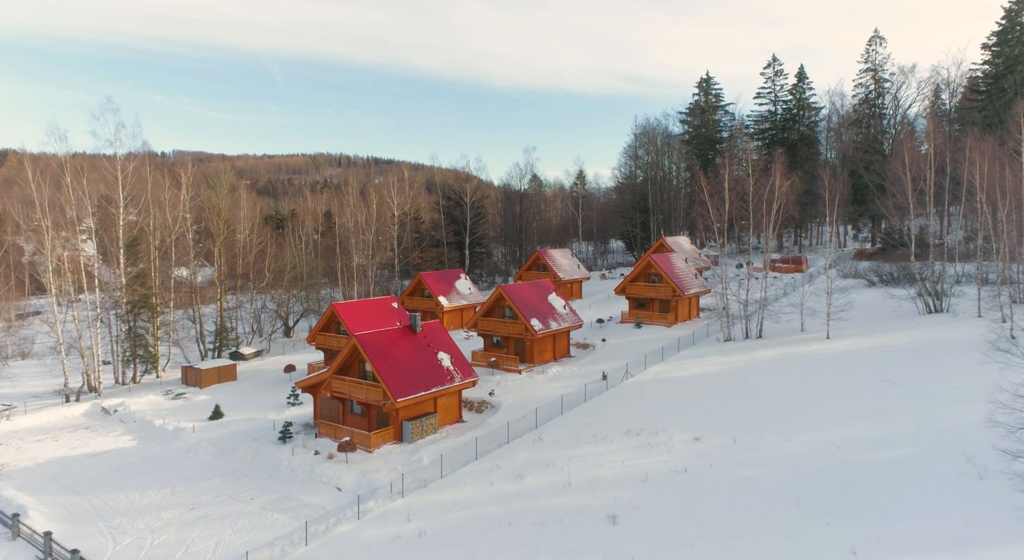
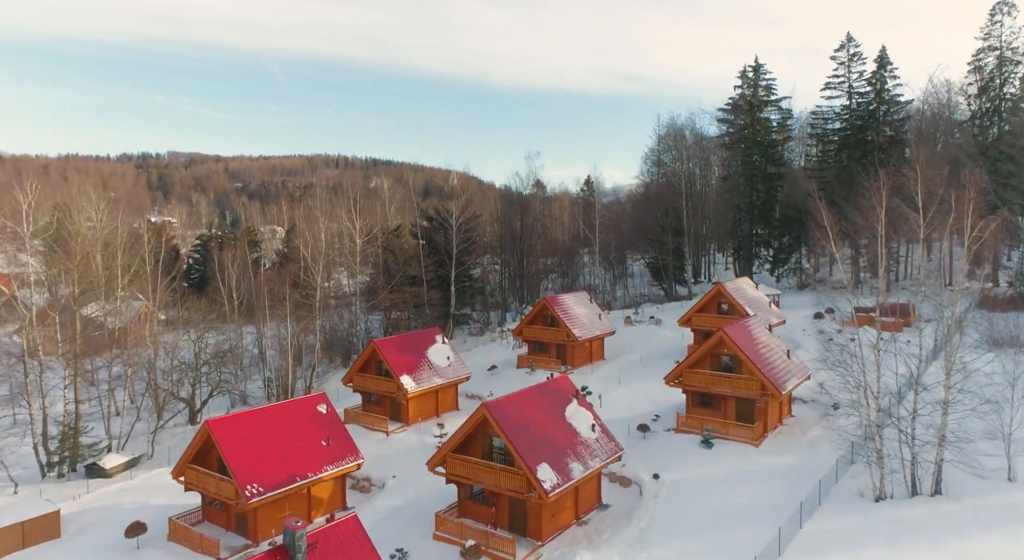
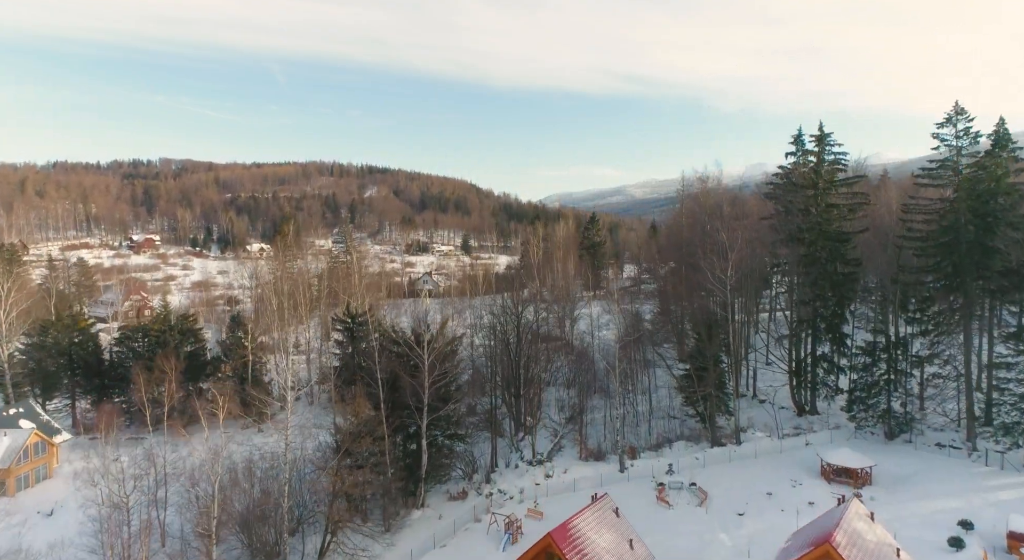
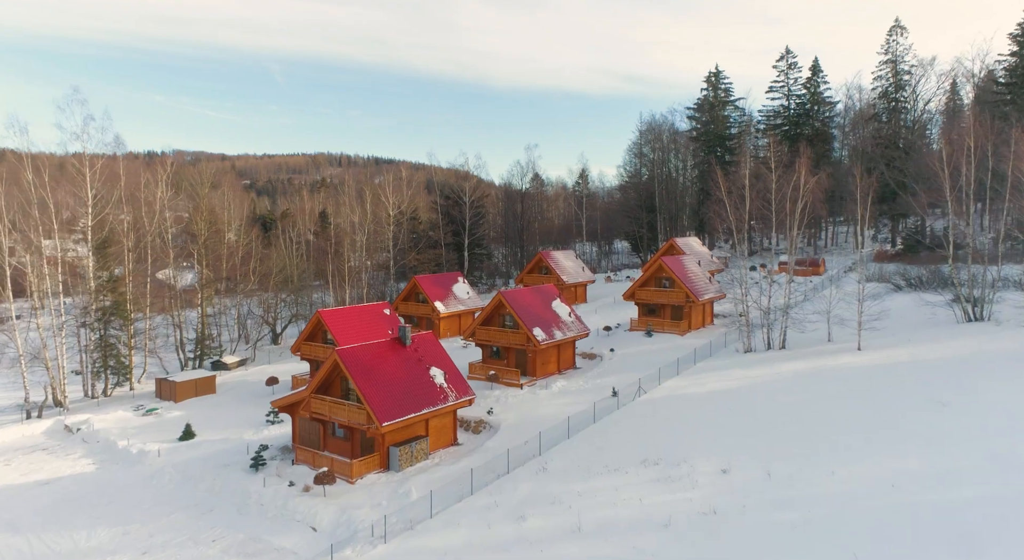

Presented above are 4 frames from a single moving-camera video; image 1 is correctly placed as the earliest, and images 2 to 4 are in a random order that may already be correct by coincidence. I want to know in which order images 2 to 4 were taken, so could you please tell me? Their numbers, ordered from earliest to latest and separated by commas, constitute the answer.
4, 2, 3
